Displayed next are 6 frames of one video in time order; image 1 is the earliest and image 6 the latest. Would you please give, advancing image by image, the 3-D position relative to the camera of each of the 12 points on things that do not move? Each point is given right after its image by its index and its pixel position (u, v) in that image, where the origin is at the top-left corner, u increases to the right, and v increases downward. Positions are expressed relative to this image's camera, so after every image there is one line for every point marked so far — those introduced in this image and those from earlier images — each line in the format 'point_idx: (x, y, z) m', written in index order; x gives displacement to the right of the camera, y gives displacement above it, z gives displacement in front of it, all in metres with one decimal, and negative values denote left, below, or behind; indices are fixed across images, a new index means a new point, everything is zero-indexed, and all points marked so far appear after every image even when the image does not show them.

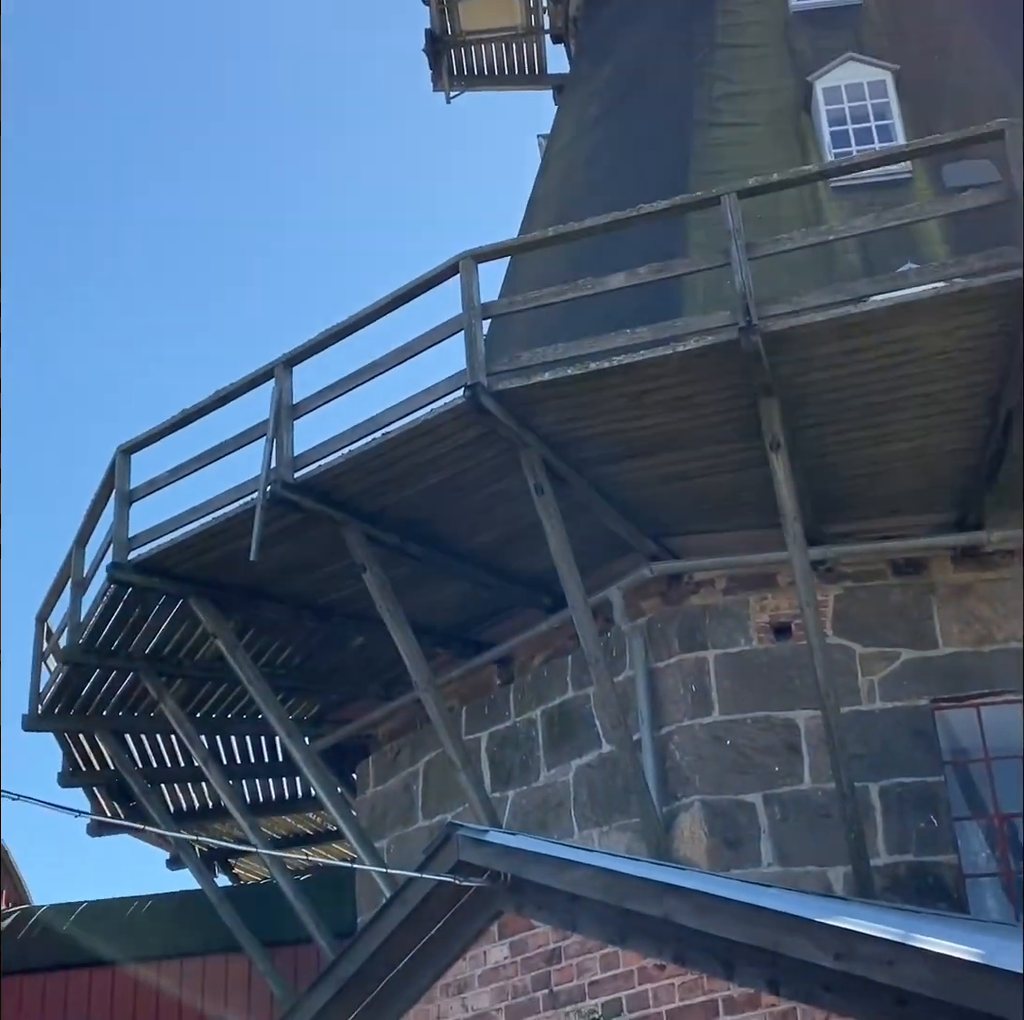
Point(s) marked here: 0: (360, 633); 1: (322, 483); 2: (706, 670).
0: (-0.8, -0.7, +8.0) m
1: (-0.9, +0.1, +6.4) m
2: (+0.9, -0.8, +6.8) m
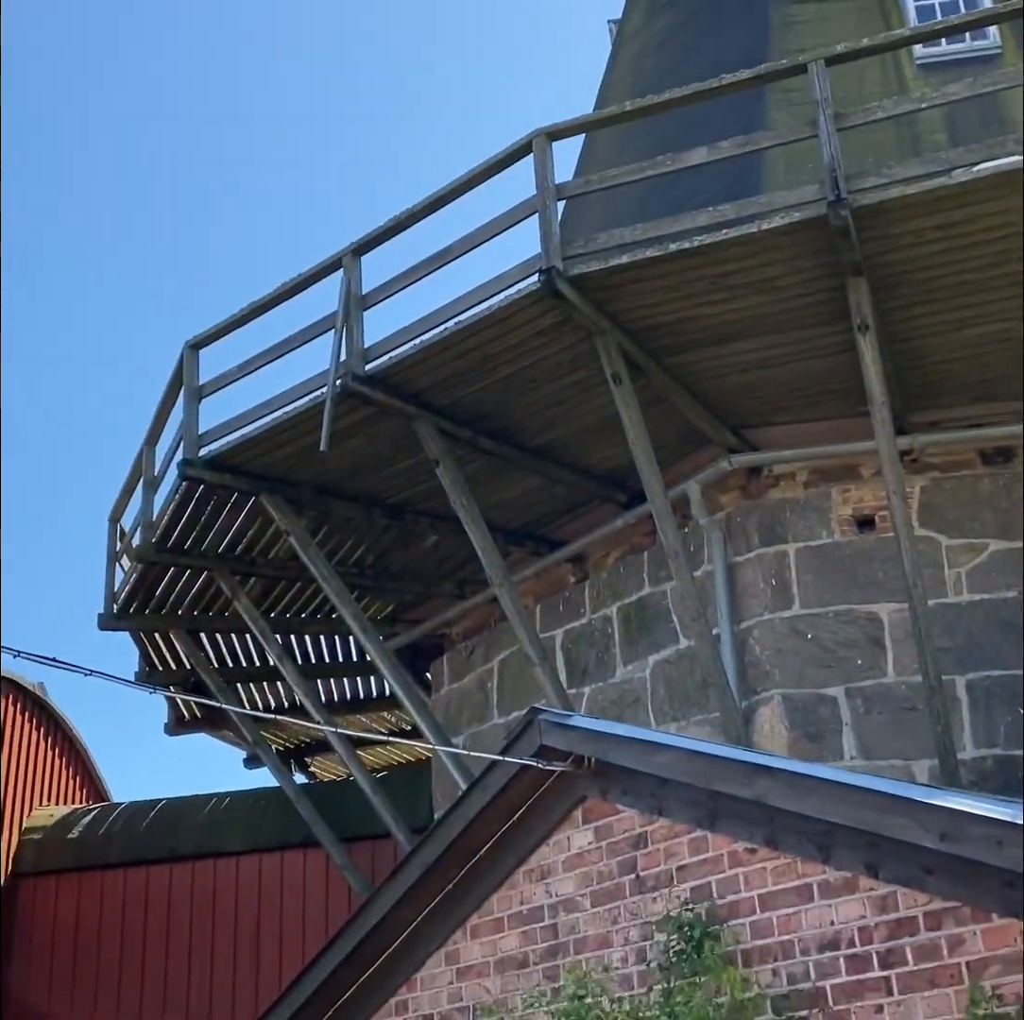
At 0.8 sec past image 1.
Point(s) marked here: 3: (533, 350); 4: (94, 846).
0: (-0.4, -0.1, +7.9) m
1: (-0.5, +0.6, +6.3) m
2: (+1.3, -0.3, +6.6) m
3: (+0.1, +0.7, +6.1) m
4: (-2.8, -2.3, +9.7) m
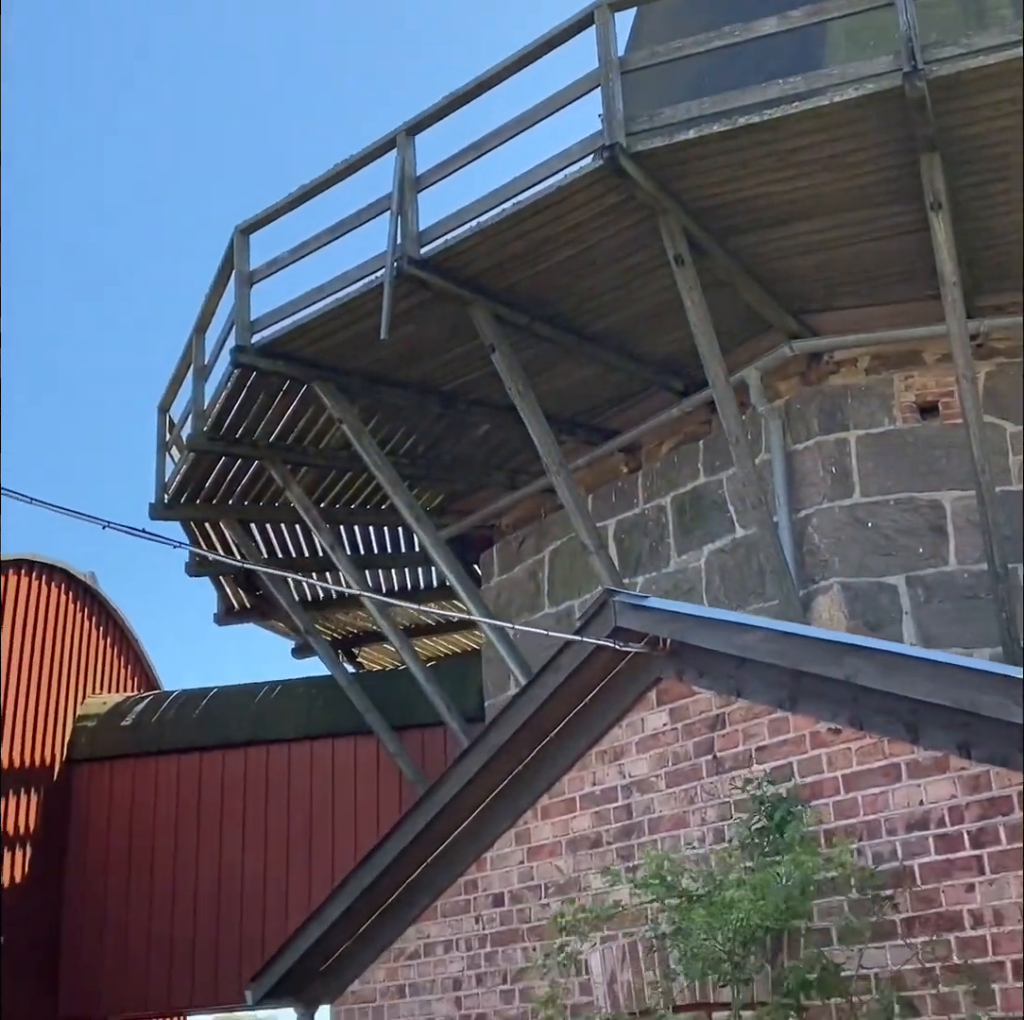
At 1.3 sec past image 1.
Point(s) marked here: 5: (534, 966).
0: (-0.1, +0.5, +7.8) m
1: (-0.3, +1.1, +6.2) m
2: (+1.5, +0.3, +6.5) m
3: (+0.3, +1.2, +6.0) m
4: (-2.5, -1.5, +9.8) m
5: (+0.1, -1.3, +4.1) m
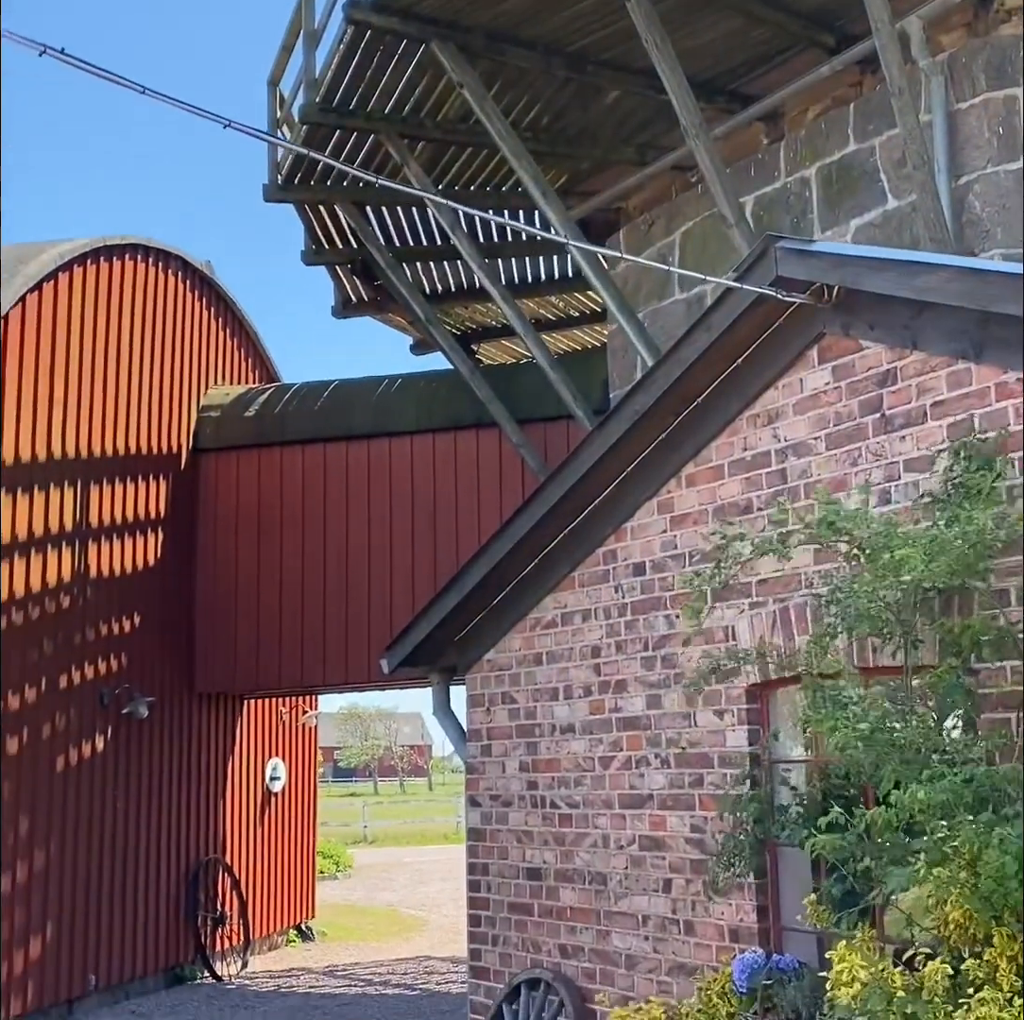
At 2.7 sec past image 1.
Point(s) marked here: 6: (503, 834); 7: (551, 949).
0: (+0.5, +2.1, +7.3) m
1: (+0.3, +2.4, +5.5) m
2: (+2.1, +1.7, +5.9) m
3: (+0.9, +2.4, +5.3) m
4: (-1.6, +0.6, +9.8) m
5: (+0.5, -0.3, +4.0) m
6: (0.0, -1.0, +4.6) m
7: (+0.1, -1.3, +4.3) m
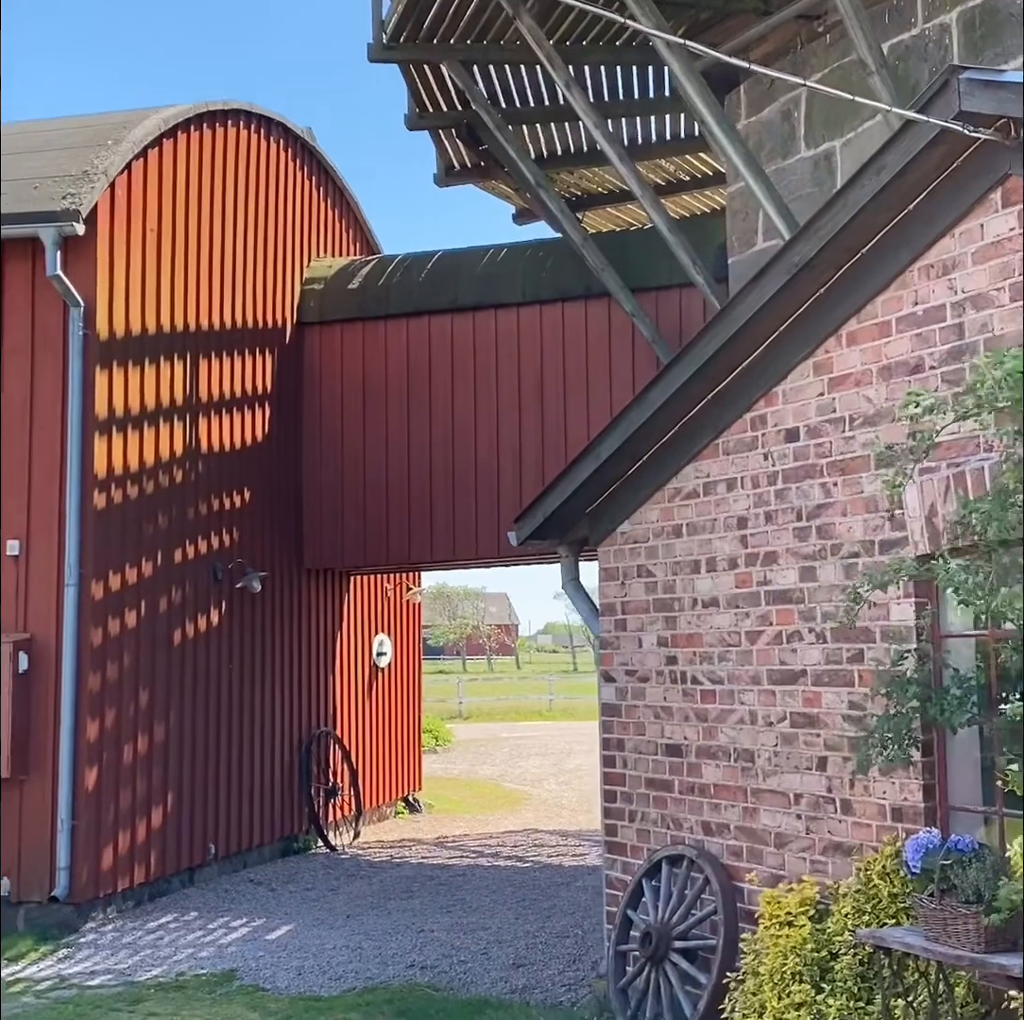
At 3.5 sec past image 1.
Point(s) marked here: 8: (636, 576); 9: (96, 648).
0: (+1.1, +2.8, +6.9) m
1: (+0.7, +2.9, +5.1) m
2: (+2.6, +2.2, +5.5) m
3: (+1.3, +2.9, +4.8) m
4: (-0.9, +1.4, +9.6) m
5: (+0.8, 0.0, +3.7) m
6: (+0.4, -0.6, +4.5) m
7: (+0.5, -0.9, +4.2) m
8: (+0.4, -0.2, +4.5) m
9: (-2.0, -0.7, +7.0) m
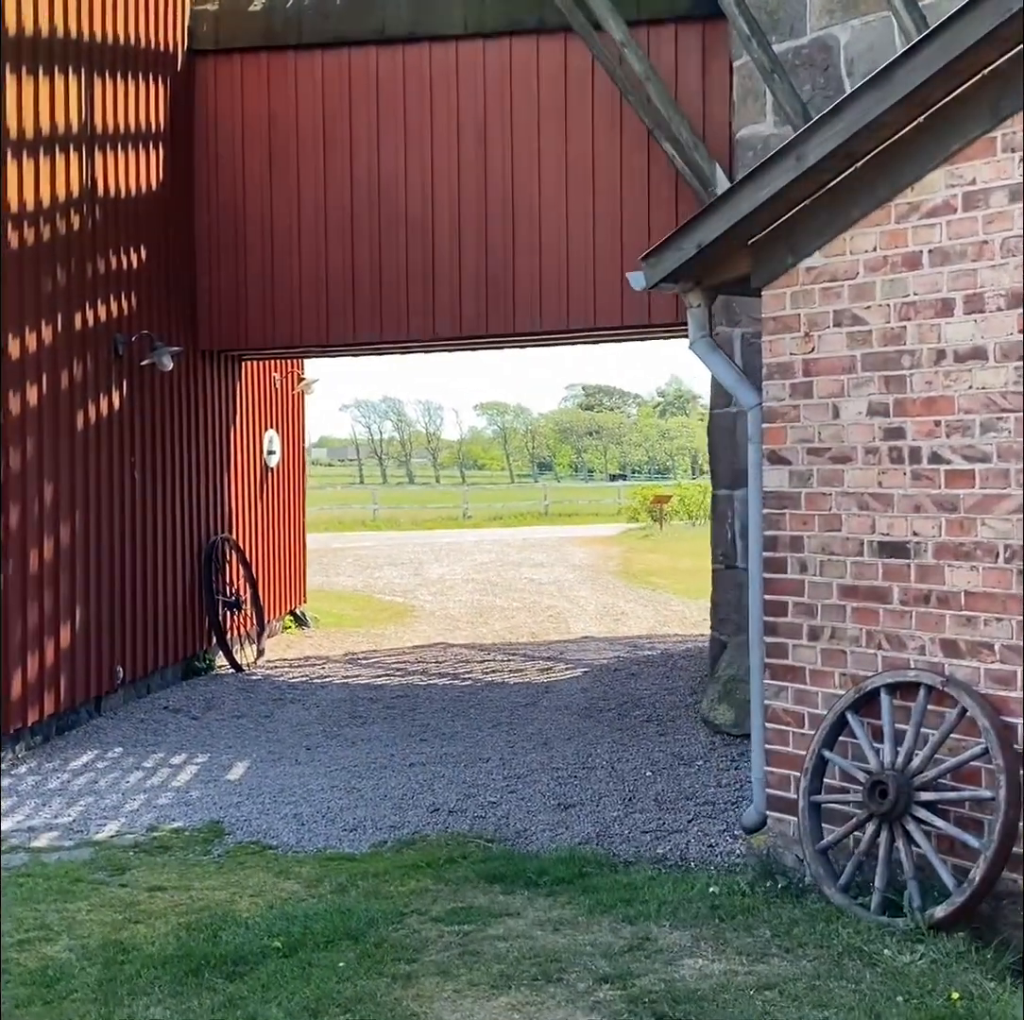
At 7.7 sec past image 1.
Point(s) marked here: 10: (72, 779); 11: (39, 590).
0: (+1.2, +3.7, +5.5) m
1: (+1.1, +3.6, +3.7) m
2: (+2.8, +2.9, +4.4) m
3: (+1.7, +3.6, +3.5) m
4: (-1.2, +2.7, +8.0) m
5: (+1.3, +0.6, +2.7) m
6: (+0.8, 0.0, +3.5) m
7: (+0.9, -0.3, +3.3) m
8: (+0.8, +0.4, +3.5) m
9: (-2.0, +0.3, +5.6) m
10: (-1.7, -1.0, +5.6) m
11: (-2.0, -0.3, +6.0) m
